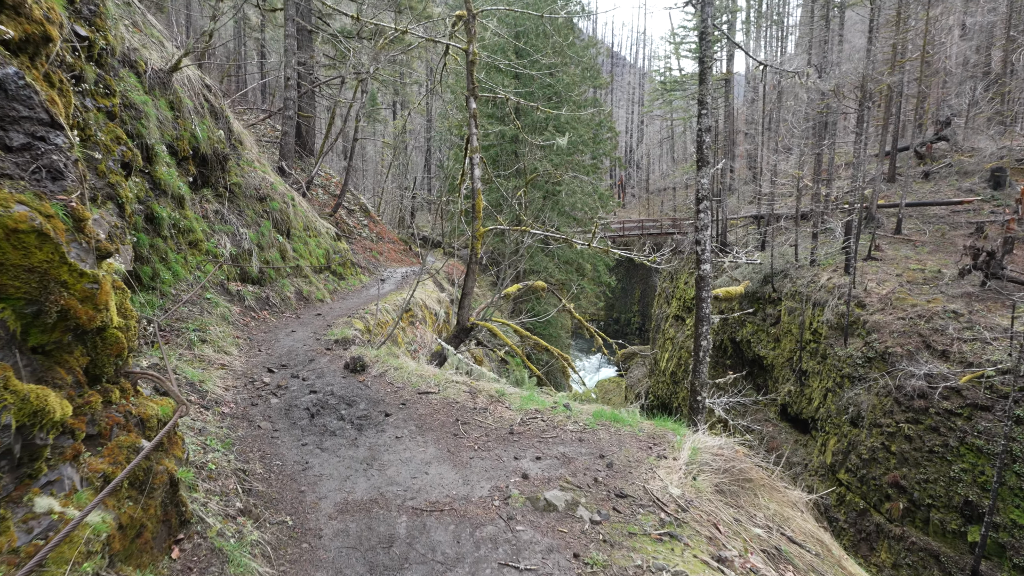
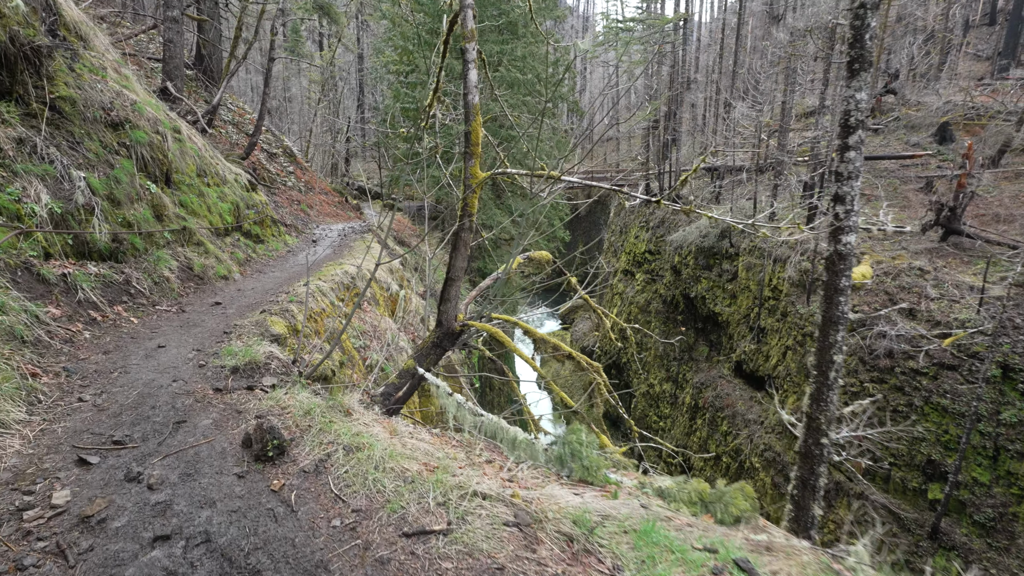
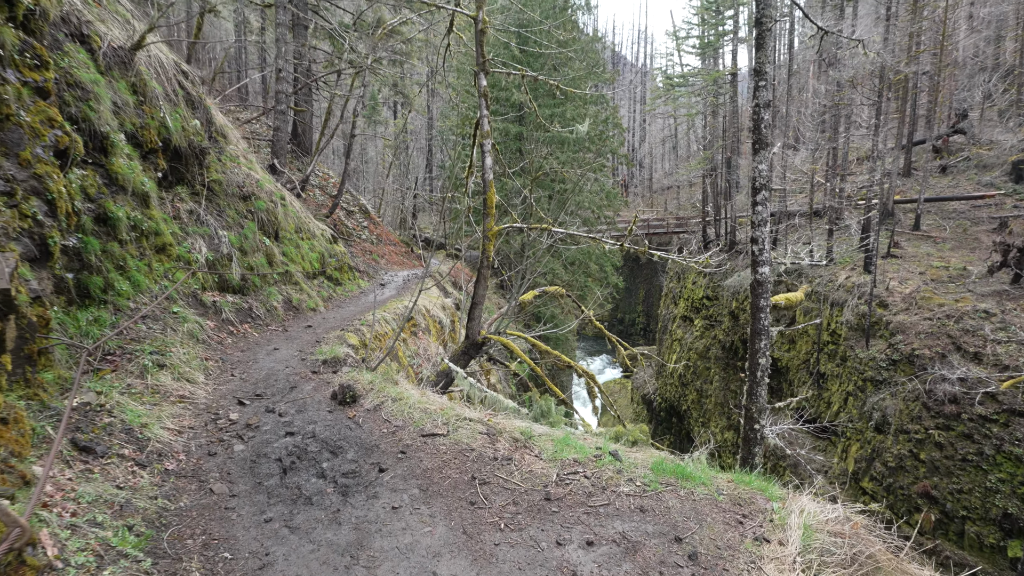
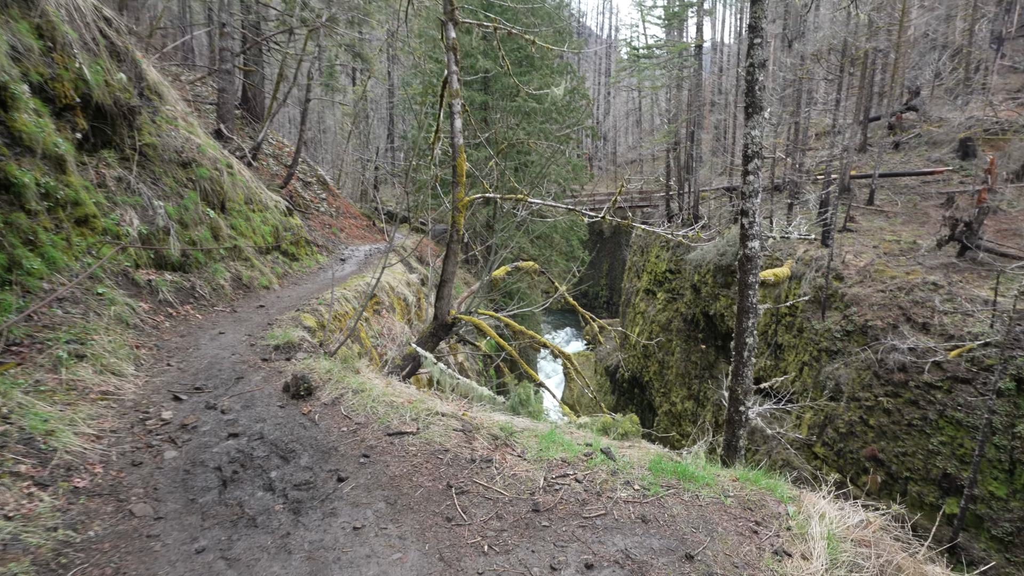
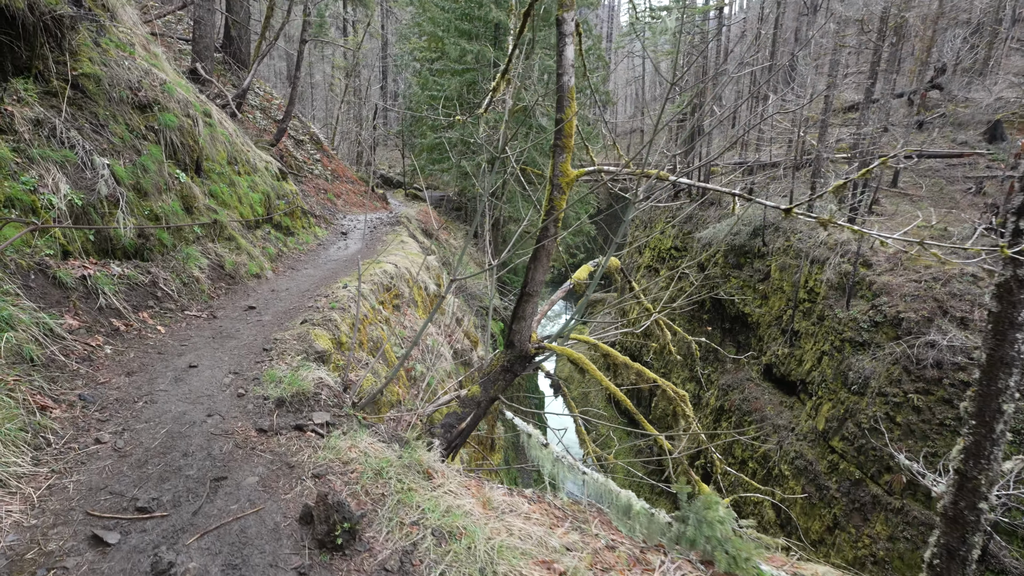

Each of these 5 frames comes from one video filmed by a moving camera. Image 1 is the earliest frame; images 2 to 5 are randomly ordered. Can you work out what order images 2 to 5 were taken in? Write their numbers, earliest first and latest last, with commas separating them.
3, 4, 2, 5
